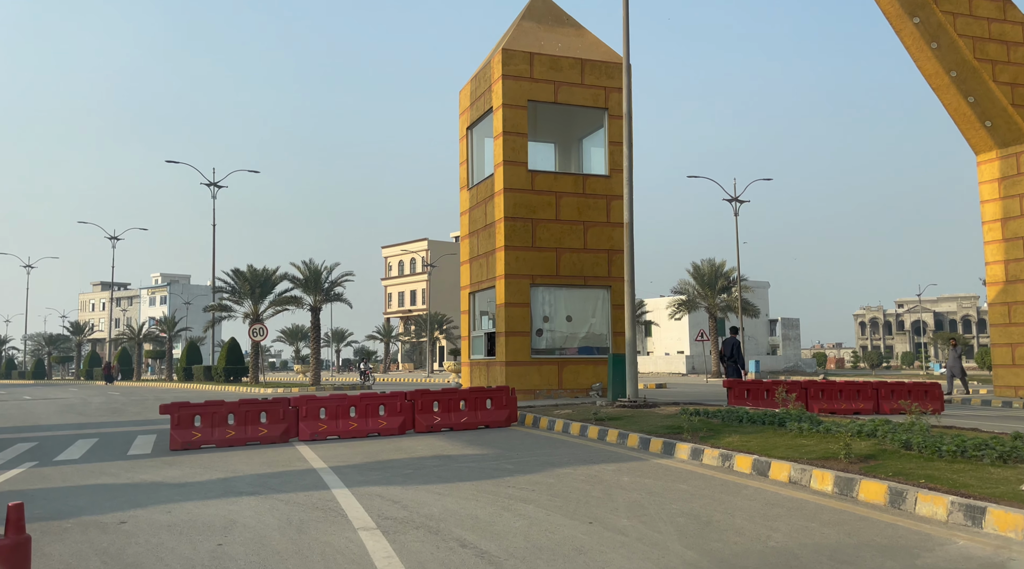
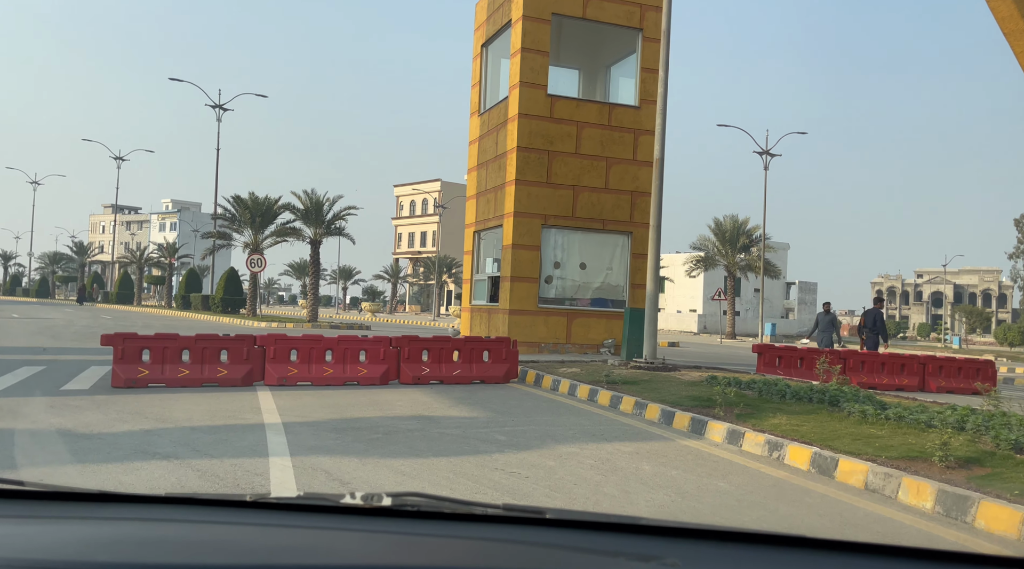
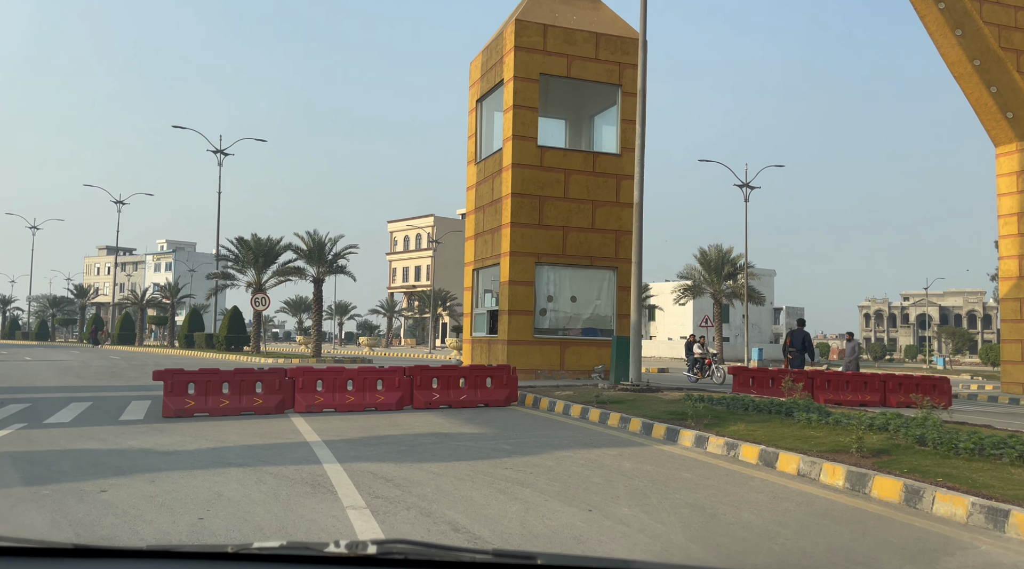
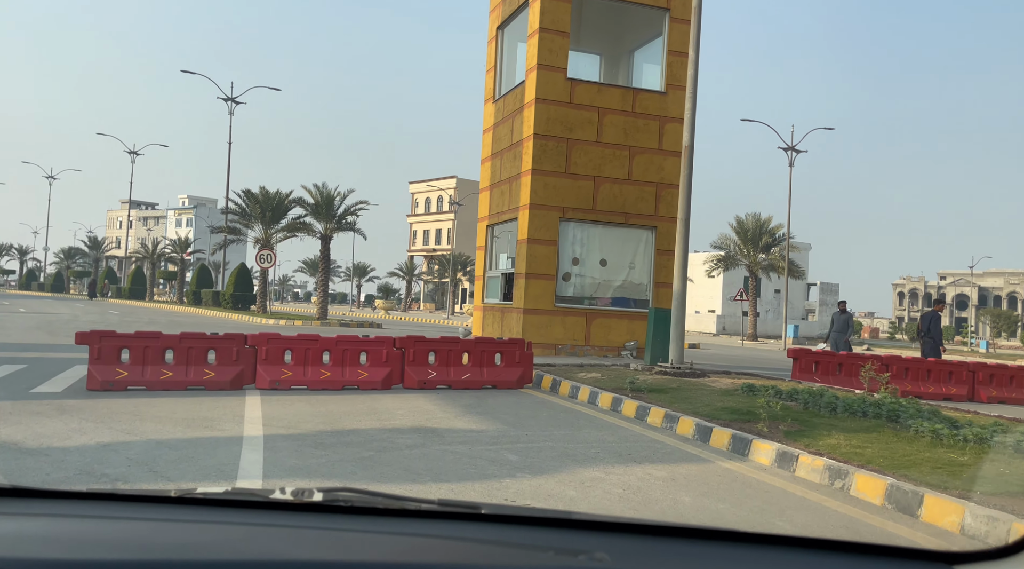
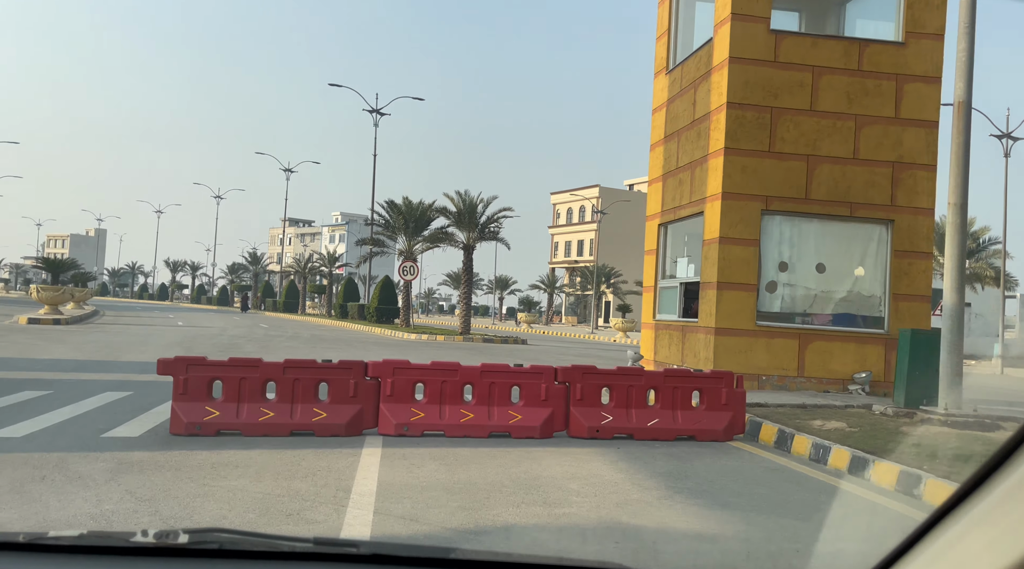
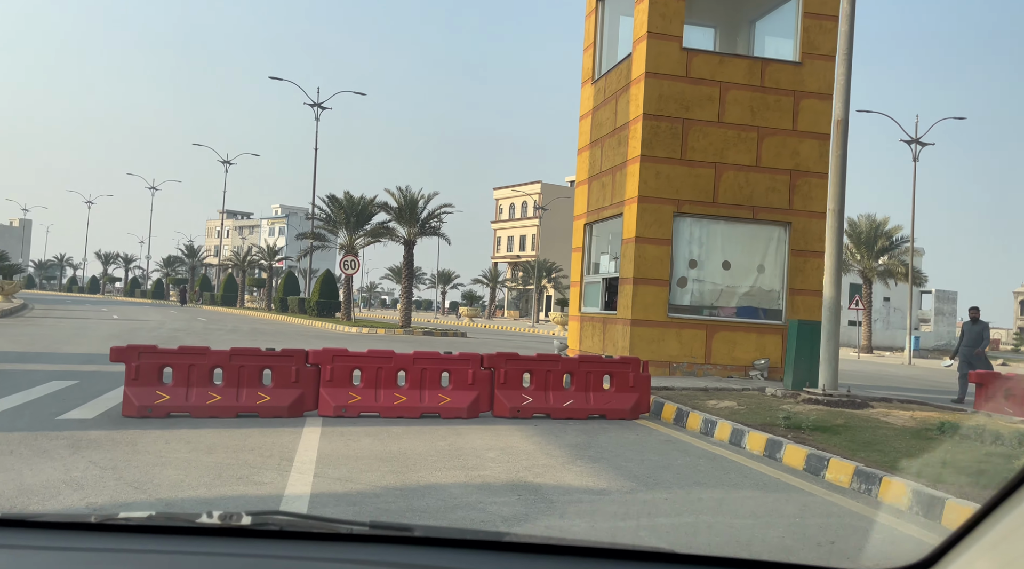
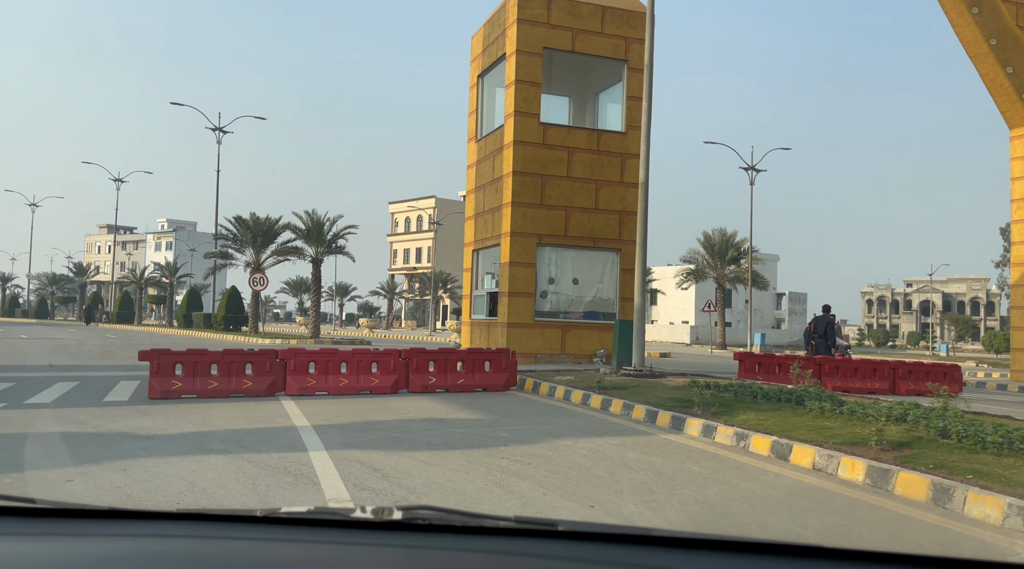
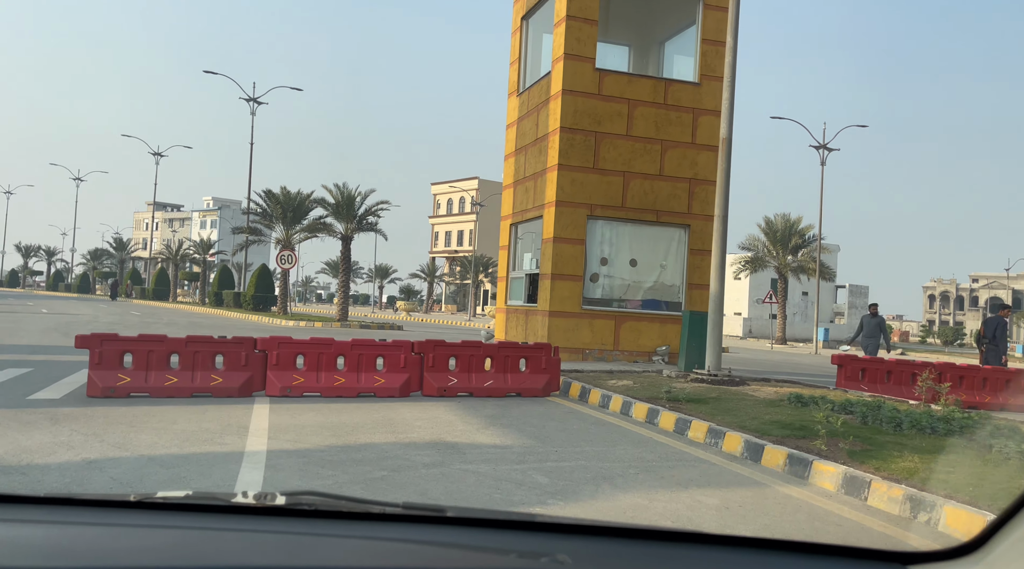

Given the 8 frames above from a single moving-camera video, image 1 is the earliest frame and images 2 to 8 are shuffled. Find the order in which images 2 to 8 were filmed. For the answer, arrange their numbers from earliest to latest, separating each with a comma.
3, 7, 2, 4, 8, 6, 5
